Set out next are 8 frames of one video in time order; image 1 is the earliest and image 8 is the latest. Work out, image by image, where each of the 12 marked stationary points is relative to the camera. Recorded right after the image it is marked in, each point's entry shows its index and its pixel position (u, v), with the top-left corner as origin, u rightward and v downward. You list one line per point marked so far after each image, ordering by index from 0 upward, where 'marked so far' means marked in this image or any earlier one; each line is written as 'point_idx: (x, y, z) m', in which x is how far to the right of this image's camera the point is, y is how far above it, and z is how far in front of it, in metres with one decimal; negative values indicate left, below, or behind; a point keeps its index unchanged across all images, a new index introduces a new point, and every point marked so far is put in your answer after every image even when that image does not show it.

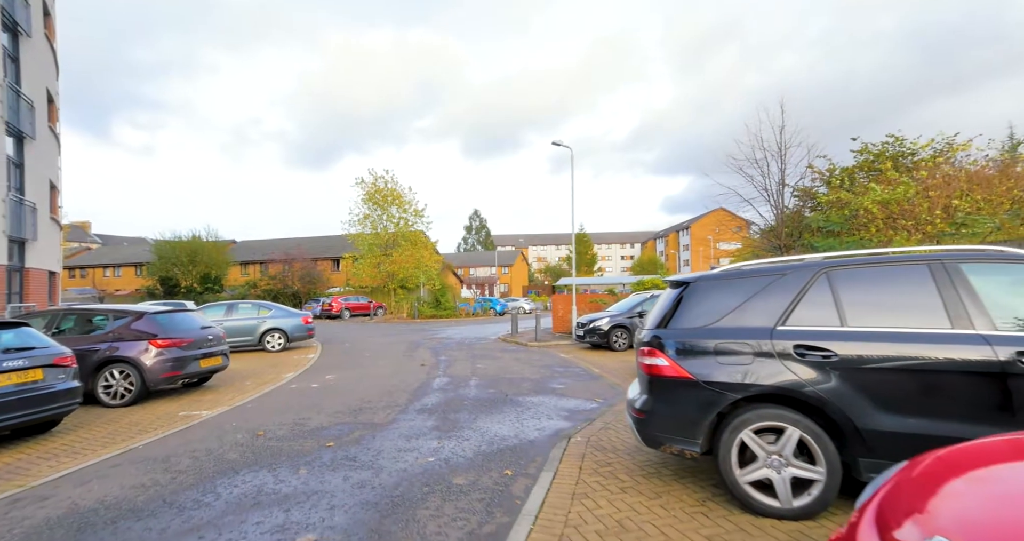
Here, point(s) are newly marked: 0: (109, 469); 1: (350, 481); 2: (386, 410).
0: (-4.2, -2.1, +4.5) m
1: (-1.5, -1.9, +3.9) m
2: (-1.9, -2.0, +6.3) m
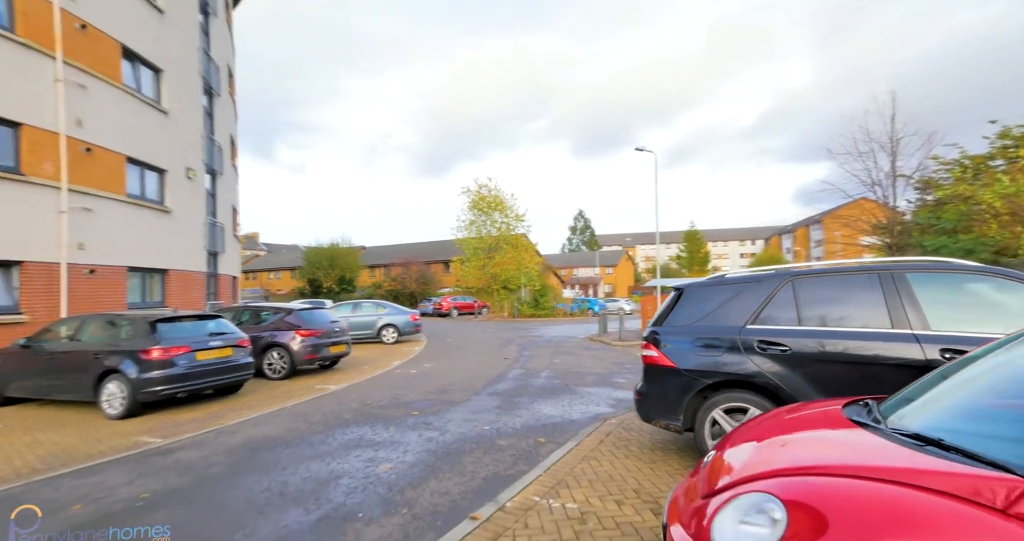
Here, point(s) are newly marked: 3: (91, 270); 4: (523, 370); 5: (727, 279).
0: (-3.6, -2.2, +6.3) m
1: (-1.1, -2.0, +5.1) m
2: (-0.8, -2.1, +7.6) m
3: (-10.9, 0.0, +11.1) m
4: (+0.3, -2.2, +9.6) m
5: (+1.9, -0.2, +4.4) m
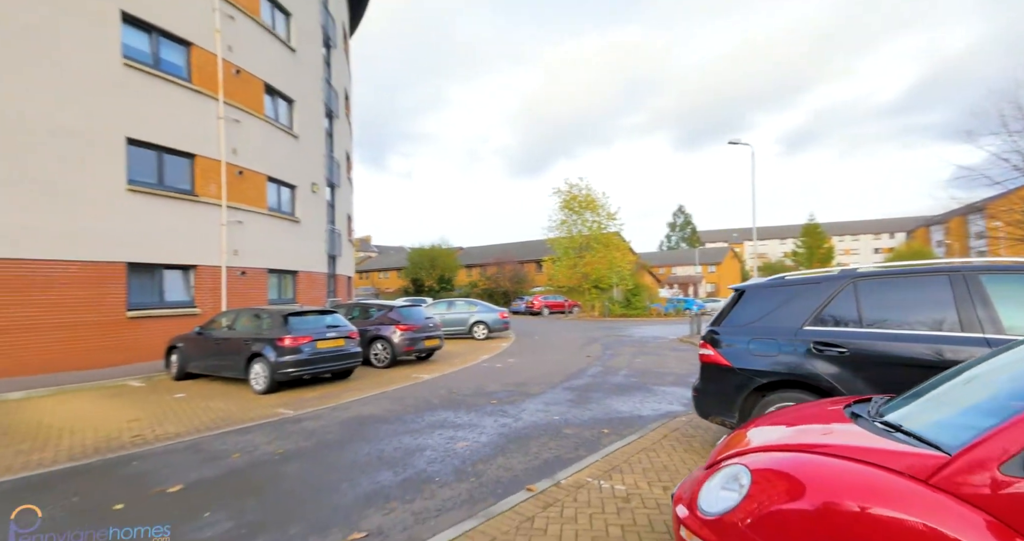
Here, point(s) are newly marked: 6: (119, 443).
0: (-2.4, -2.2, +7.4) m
1: (-0.2, -2.0, +5.7) m
2: (+0.6, -2.1, +8.0) m
3: (-8.6, 0.0, +13.6) m
4: (+2.1, -2.2, +9.7) m
5: (+2.5, -0.2, +4.3) m
6: (-5.0, -2.2, +5.5) m
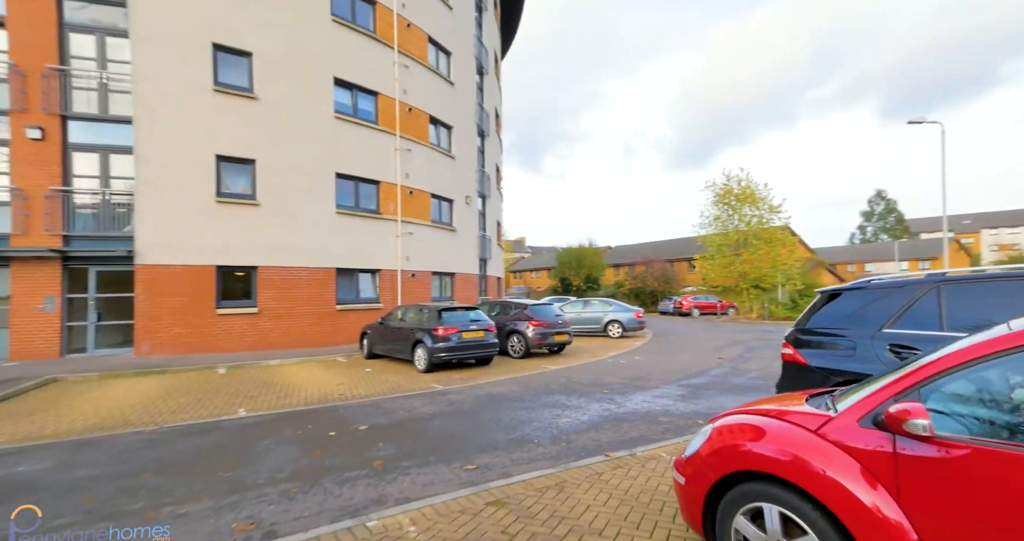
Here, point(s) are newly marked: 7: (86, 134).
0: (-0.2, -2.3, +8.7) m
1: (+1.4, -2.0, +6.3) m
2: (+2.8, -2.1, +8.3) m
3: (-3.9, -0.2, +16.6) m
4: (+4.8, -2.2, +9.4) m
5: (+3.4, -0.2, +4.2) m
6: (-3.3, -2.3, +7.8) m
7: (-11.6, +3.7, +11.7) m
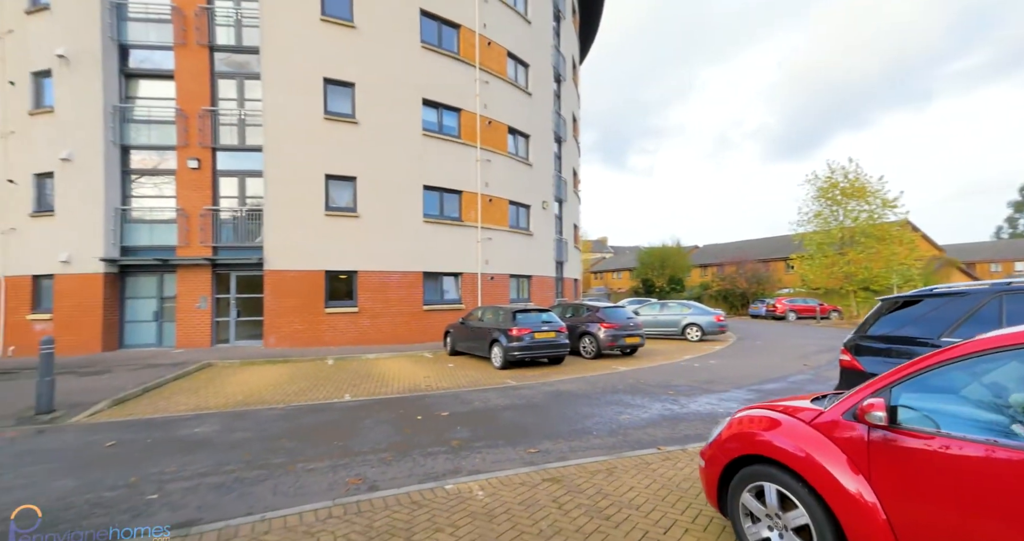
0: (+1.3, -2.3, +9.2) m
1: (+2.4, -2.1, +6.6) m
2: (+4.2, -2.2, +8.2) m
3: (-0.9, -0.3, +17.6) m
4: (+6.4, -2.3, +8.9) m
5: (+4.0, -0.2, +4.0) m
6: (-1.9, -2.4, +8.9) m
7: (-9.4, +3.6, +14.2) m
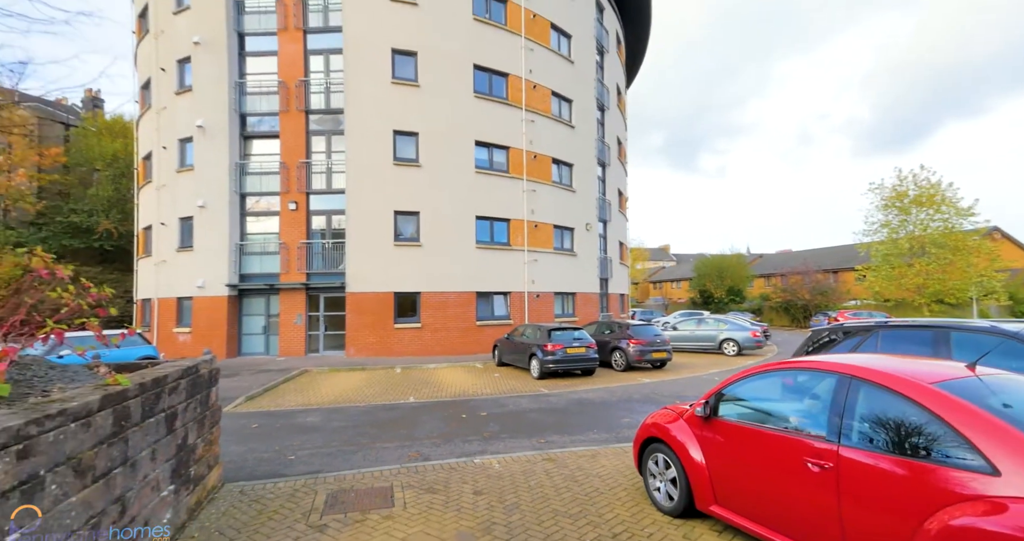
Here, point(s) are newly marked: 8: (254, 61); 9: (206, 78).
0: (+2.2, -3.0, +10.6) m
1: (+2.8, -2.6, +7.9) m
2: (+4.9, -2.8, +9.2) m
3: (+1.2, -1.1, +19.3) m
4: (+7.1, -2.8, +9.6) m
5: (+4.0, -0.7, +5.2) m
6: (-1.1, -3.1, +10.8) m
7: (-7.8, +2.7, +17.2) m
8: (-10.6, +8.7, +17.7) m
9: (-12.4, +7.8, +17.3) m
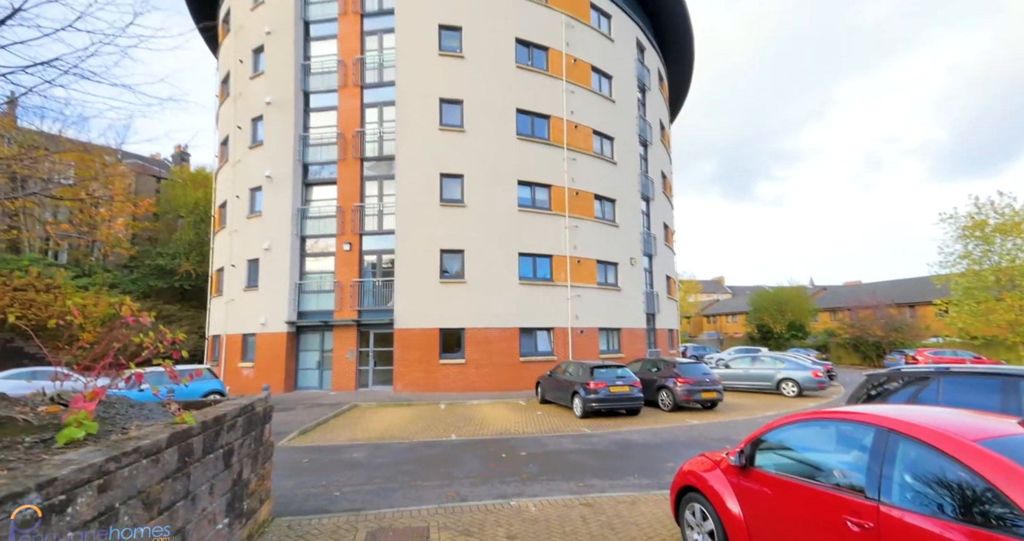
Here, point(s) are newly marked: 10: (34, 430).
0: (+3.2, -3.8, +10.2) m
1: (+3.5, -3.3, +7.4) m
2: (+5.7, -3.5, +8.6) m
3: (+3.1, -2.7, +19.1) m
4: (+8.0, -3.5, +8.7) m
5: (+4.4, -1.1, +4.8) m
6: (0.0, -4.0, +10.7) m
7: (-6.1, +1.1, +18.3) m
8: (-8.9, +7.0, +19.5) m
9: (-10.7, +6.1, +19.3) m
10: (-3.6, -1.2, +3.2) m
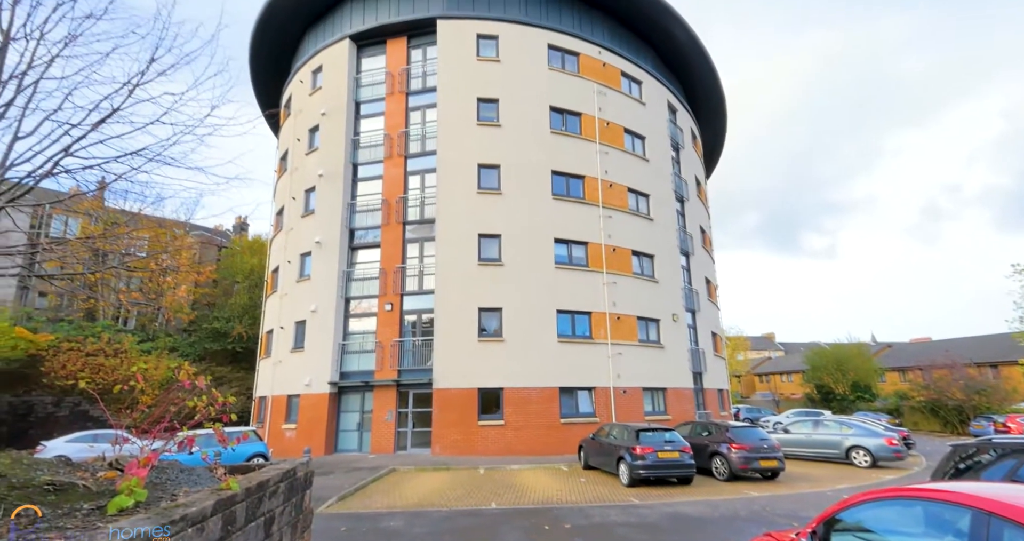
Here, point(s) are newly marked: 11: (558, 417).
0: (+4.1, -5.1, +9.3) m
1: (+4.2, -4.2, +6.7) m
2: (+6.5, -4.5, +7.6) m
3: (+4.8, -5.1, +18.3) m
4: (+8.8, -4.4, +7.5) m
5: (+4.9, -1.7, +4.3) m
6: (+1.0, -5.4, +10.1) m
7: (-4.4, -1.5, +18.8) m
8: (-7.3, +4.1, +21.0) m
9: (-9.0, +3.2, +20.8) m
10: (-3.2, -1.8, +3.3) m
11: (+1.8, -5.8, +17.1) m
